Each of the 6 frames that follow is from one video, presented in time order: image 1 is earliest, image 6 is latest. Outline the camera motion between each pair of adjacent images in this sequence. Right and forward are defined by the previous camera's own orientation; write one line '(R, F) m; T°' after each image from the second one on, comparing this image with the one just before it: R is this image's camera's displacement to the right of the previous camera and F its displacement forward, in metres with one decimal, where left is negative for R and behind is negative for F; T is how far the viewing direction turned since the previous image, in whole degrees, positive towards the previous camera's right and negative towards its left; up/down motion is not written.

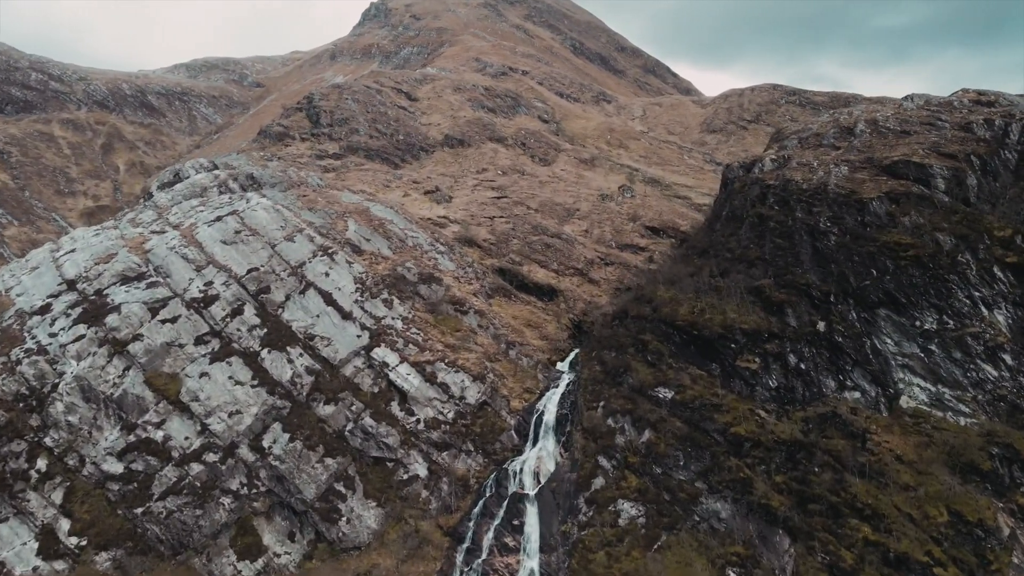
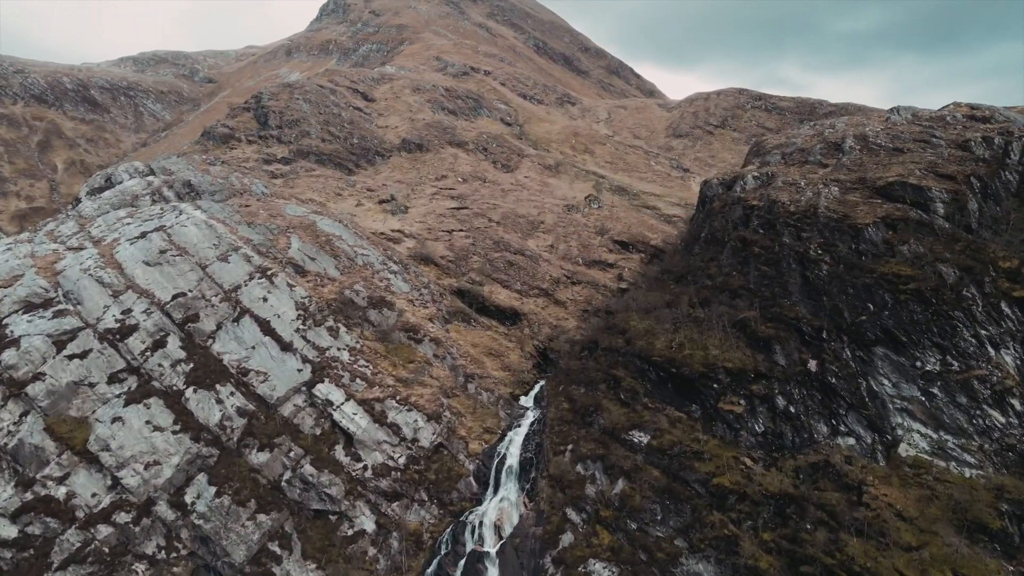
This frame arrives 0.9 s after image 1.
(+0.2, +4.7) m; +3°
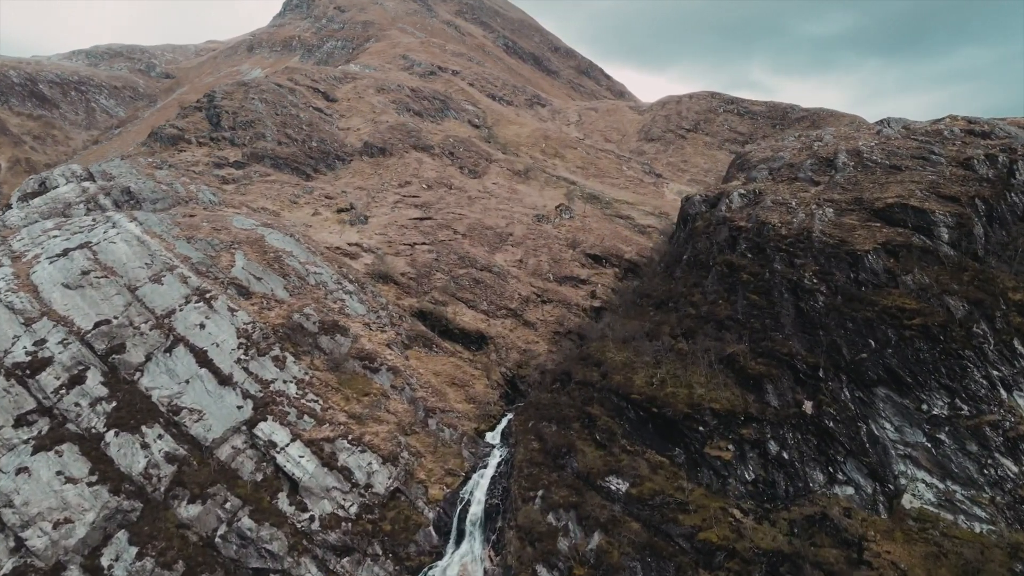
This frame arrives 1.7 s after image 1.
(+0.2, +4.1) m; +2°
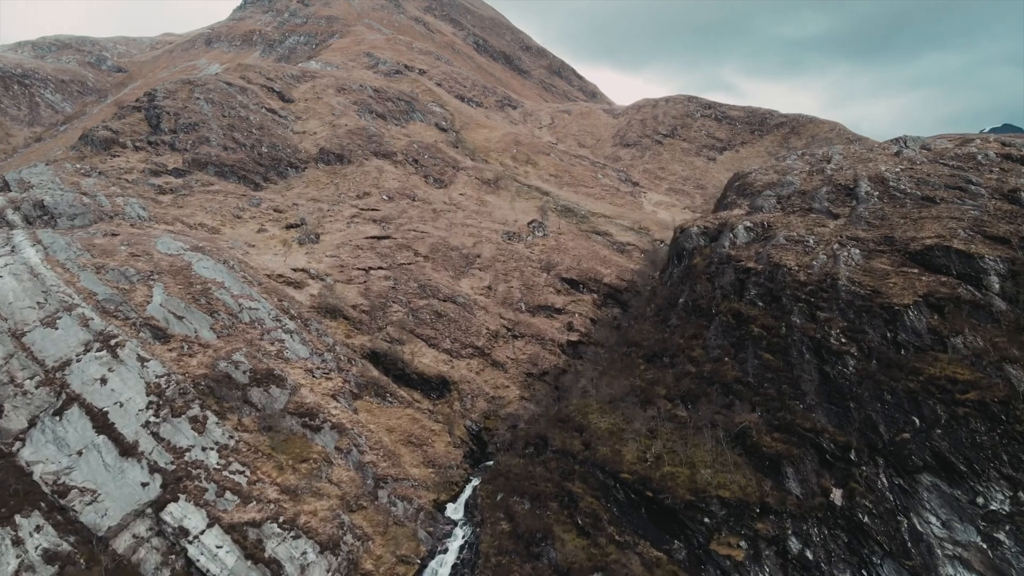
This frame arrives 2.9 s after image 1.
(+0.2, +6.5) m; +2°
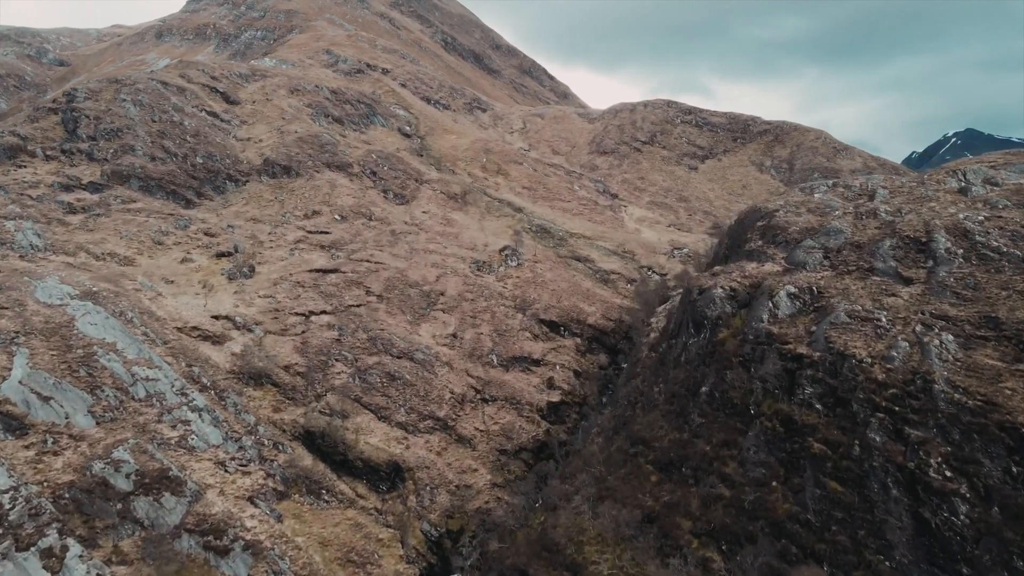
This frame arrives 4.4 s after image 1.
(0.0, +8.8) m; +2°
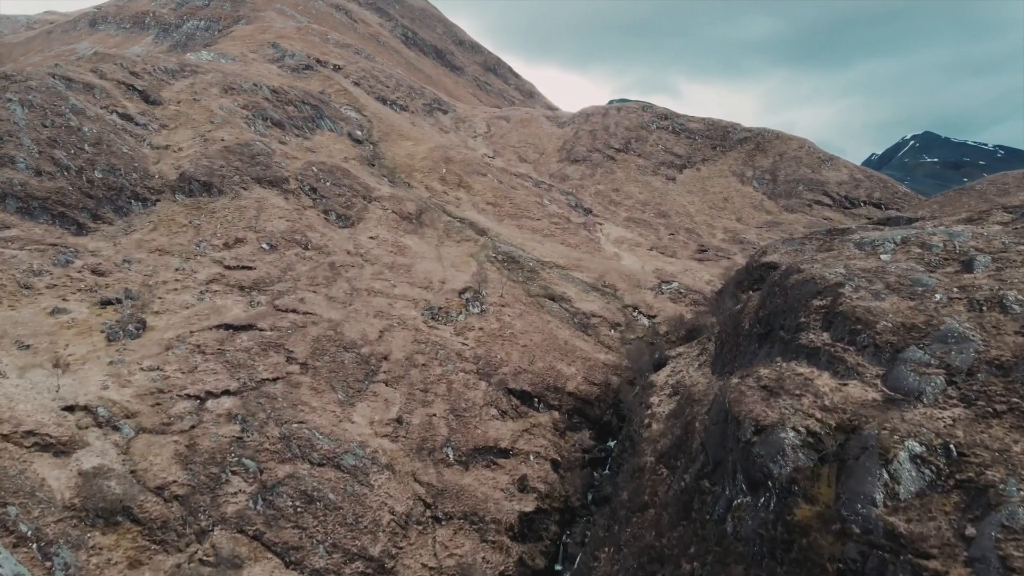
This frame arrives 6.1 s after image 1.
(+0.1, +10.4) m; +3°
